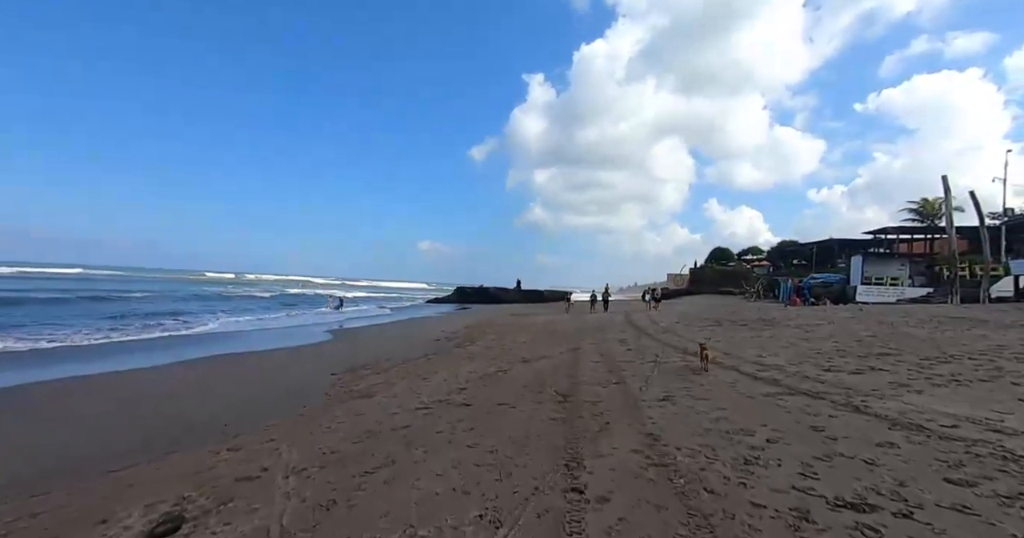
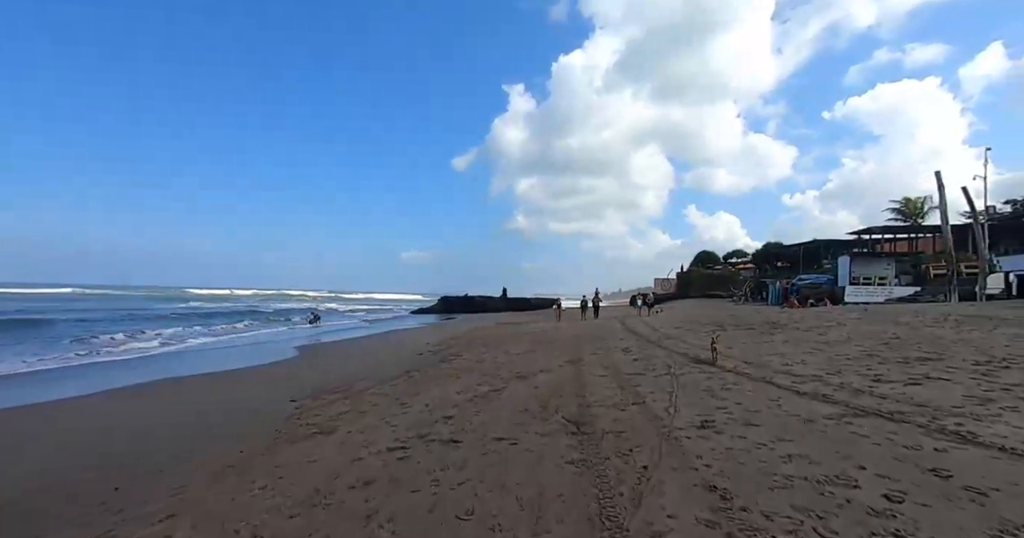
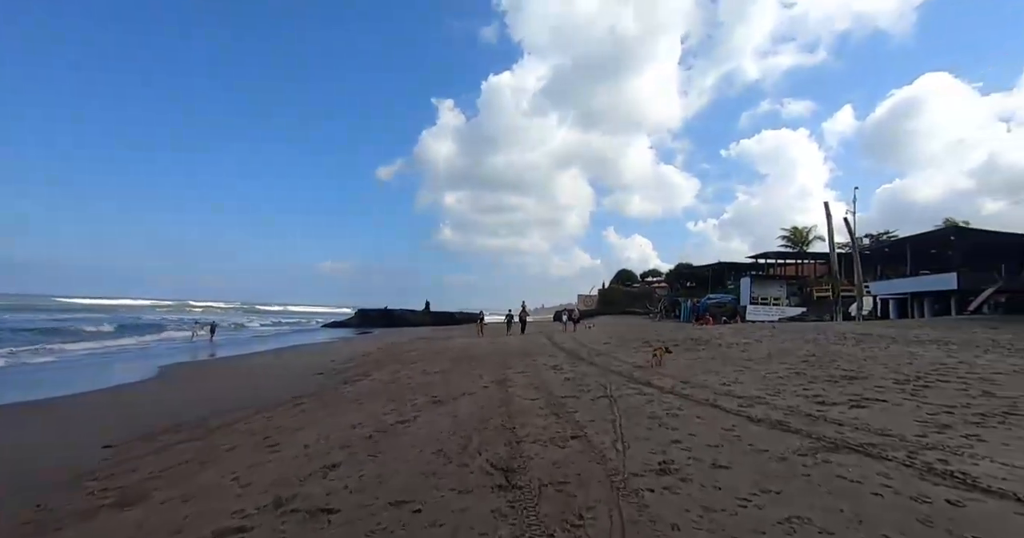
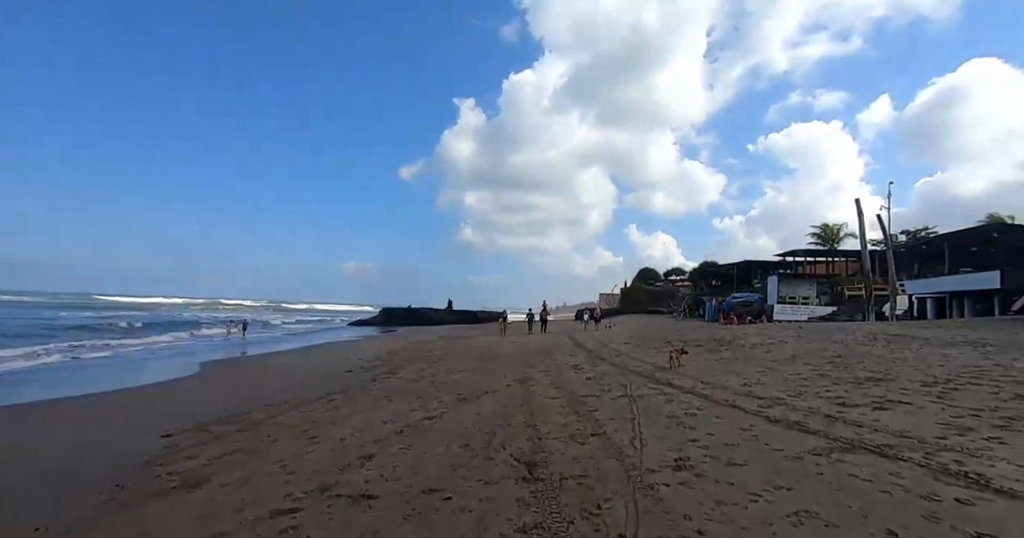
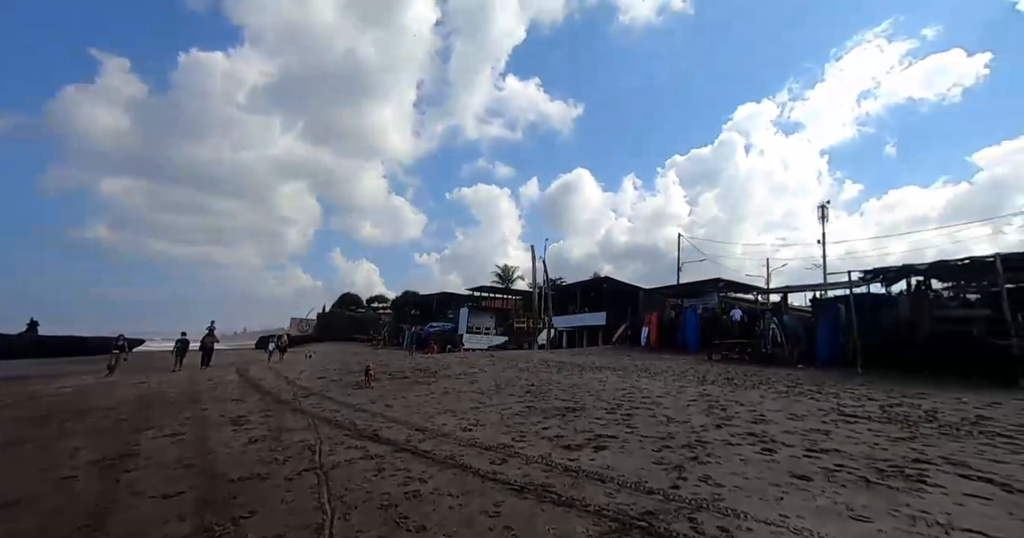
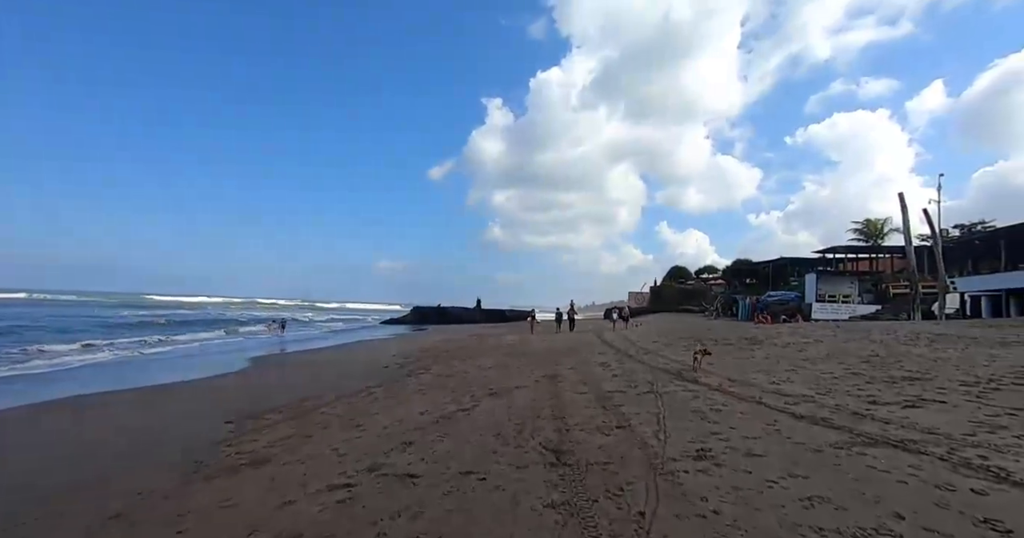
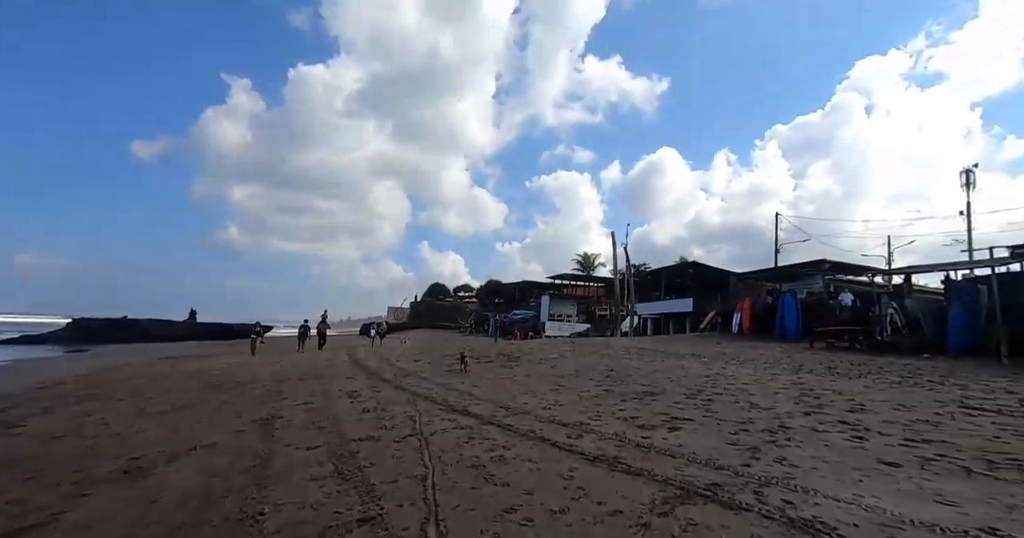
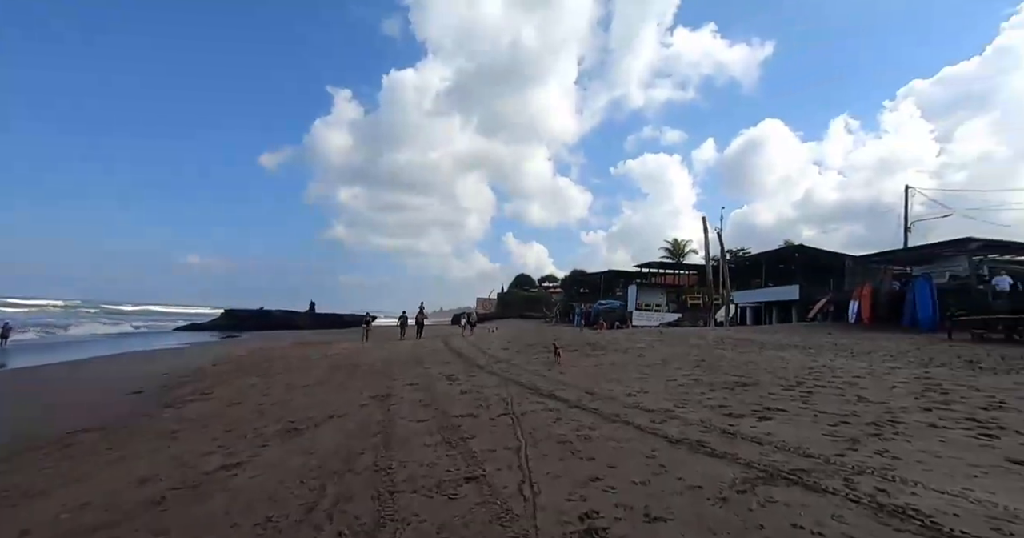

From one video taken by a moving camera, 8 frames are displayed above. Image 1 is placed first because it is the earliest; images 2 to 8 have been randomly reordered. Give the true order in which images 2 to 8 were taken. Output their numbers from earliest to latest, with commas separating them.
2, 6, 4, 3, 8, 7, 5
